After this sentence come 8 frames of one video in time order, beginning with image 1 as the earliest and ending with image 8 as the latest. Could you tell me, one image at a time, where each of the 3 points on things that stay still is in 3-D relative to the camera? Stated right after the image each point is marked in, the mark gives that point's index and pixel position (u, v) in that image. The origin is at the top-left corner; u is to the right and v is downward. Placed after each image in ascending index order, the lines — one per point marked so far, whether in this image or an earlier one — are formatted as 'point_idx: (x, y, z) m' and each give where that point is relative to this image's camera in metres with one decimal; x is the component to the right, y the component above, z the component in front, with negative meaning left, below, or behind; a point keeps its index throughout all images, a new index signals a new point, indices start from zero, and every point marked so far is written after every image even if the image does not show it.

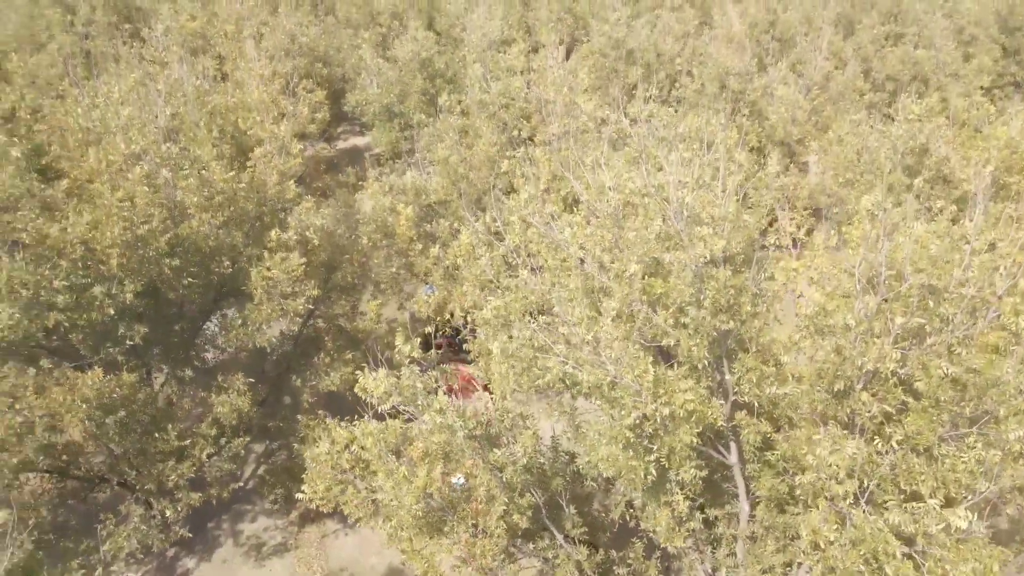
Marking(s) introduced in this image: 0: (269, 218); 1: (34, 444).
0: (-6.7, +2.0, +17.2) m
1: (-9.8, -3.3, +12.6) m
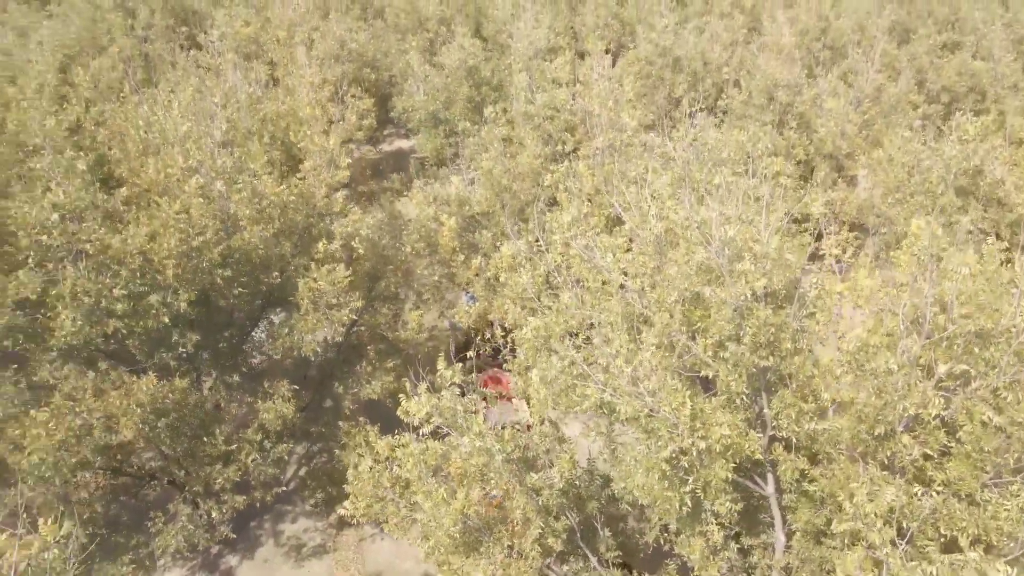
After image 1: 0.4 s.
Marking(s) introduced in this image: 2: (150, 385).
0: (-5.6, +1.7, +17.7) m
1: (-9.1, -3.5, +13.2) m
2: (-7.9, -2.1, +13.4) m
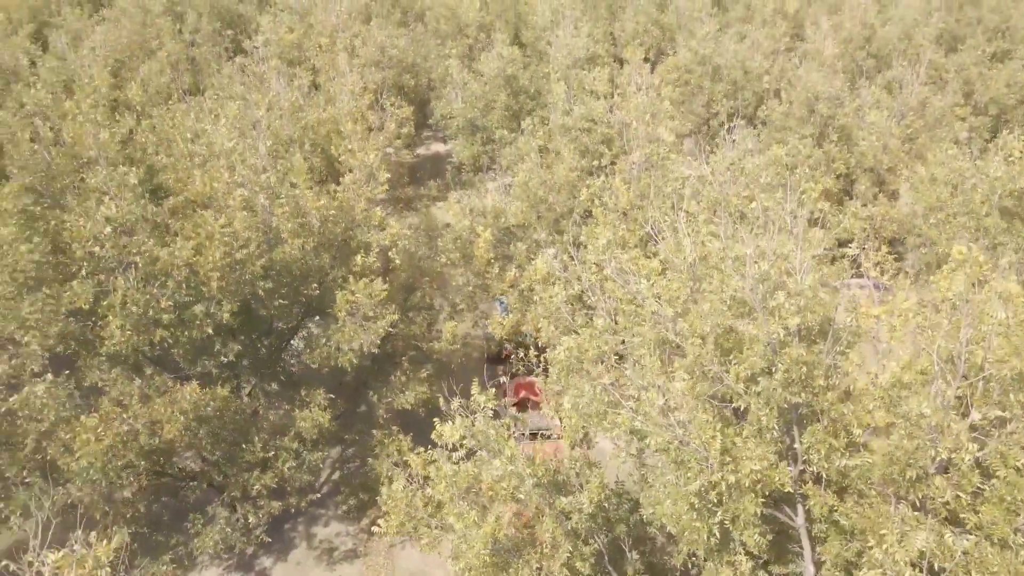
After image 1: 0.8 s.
0: (-4.7, +1.3, +18.1) m
1: (-8.4, -3.7, +13.8) m
2: (-7.3, -2.4, +13.9) m
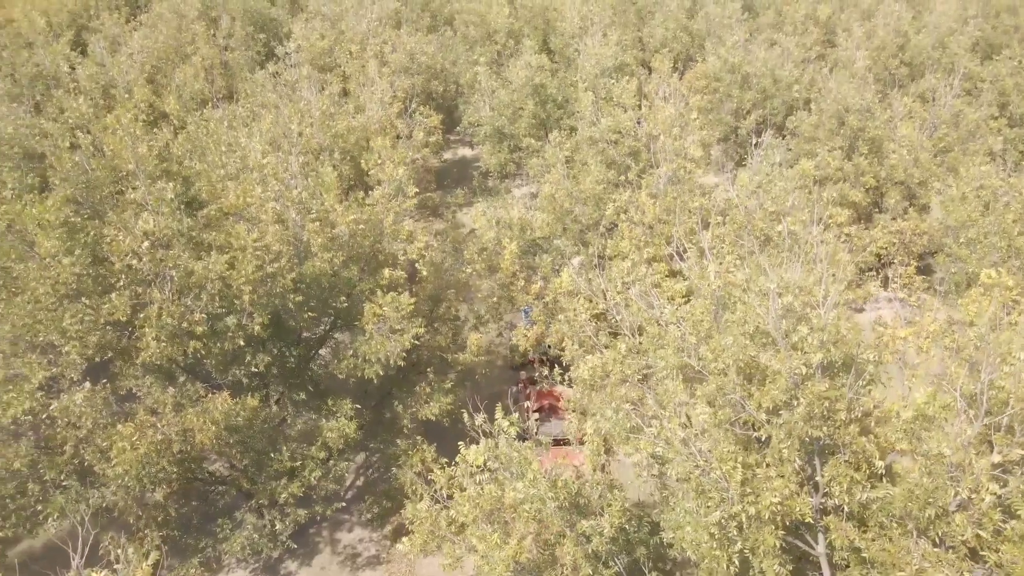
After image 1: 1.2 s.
0: (-3.9, +1.0, +18.5) m
1: (-7.9, -4.0, +14.3) m
2: (-6.8, -2.7, +14.4) m
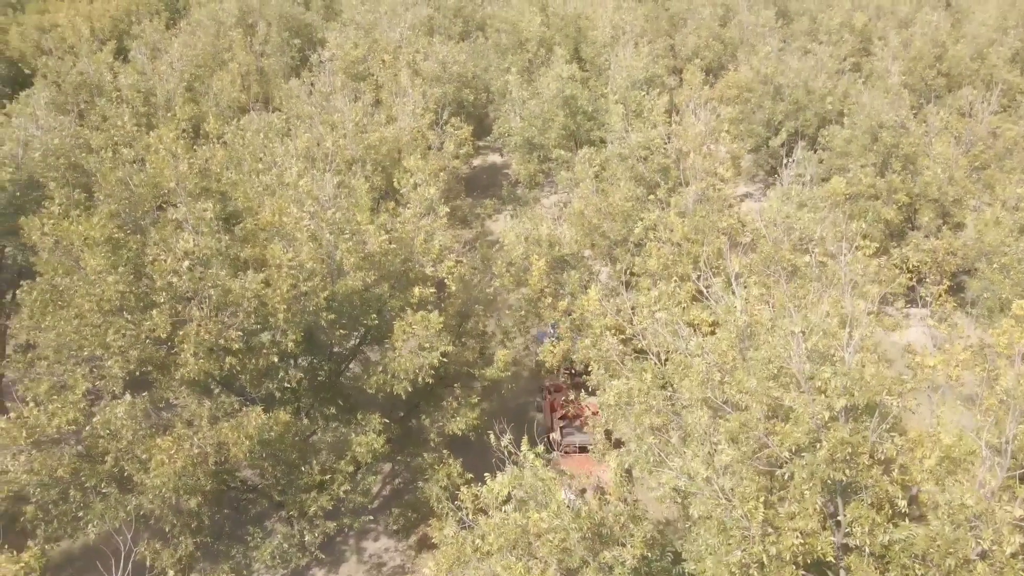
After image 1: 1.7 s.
0: (-3.1, +0.4, +18.9) m
1: (-7.4, -4.4, +14.8) m
2: (-6.2, -3.1, +14.9) m
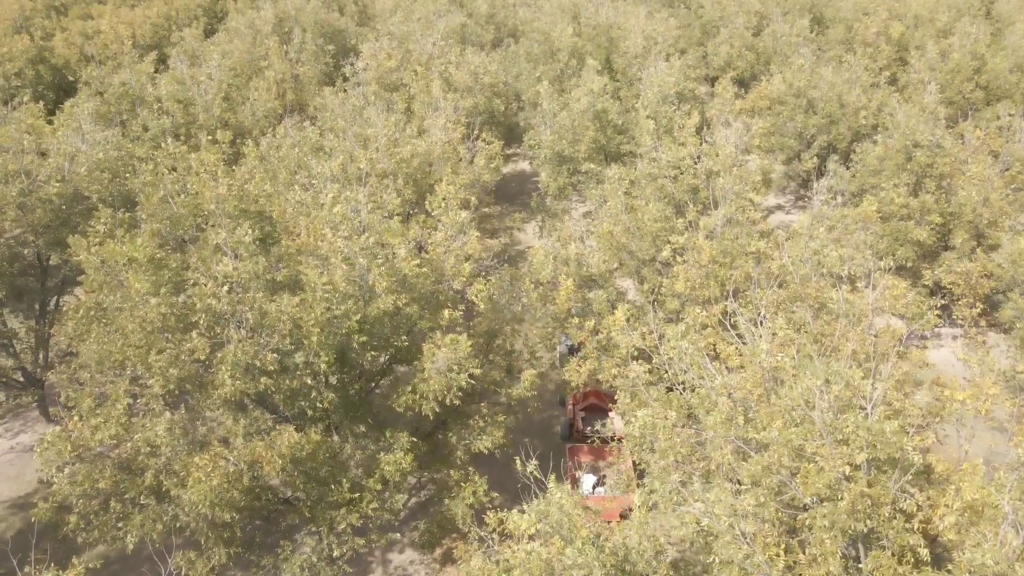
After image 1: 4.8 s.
0: (-2.2, -0.3, +19.4) m
1: (-6.8, -5.0, +15.4) m
2: (-5.5, -3.7, +15.4) m
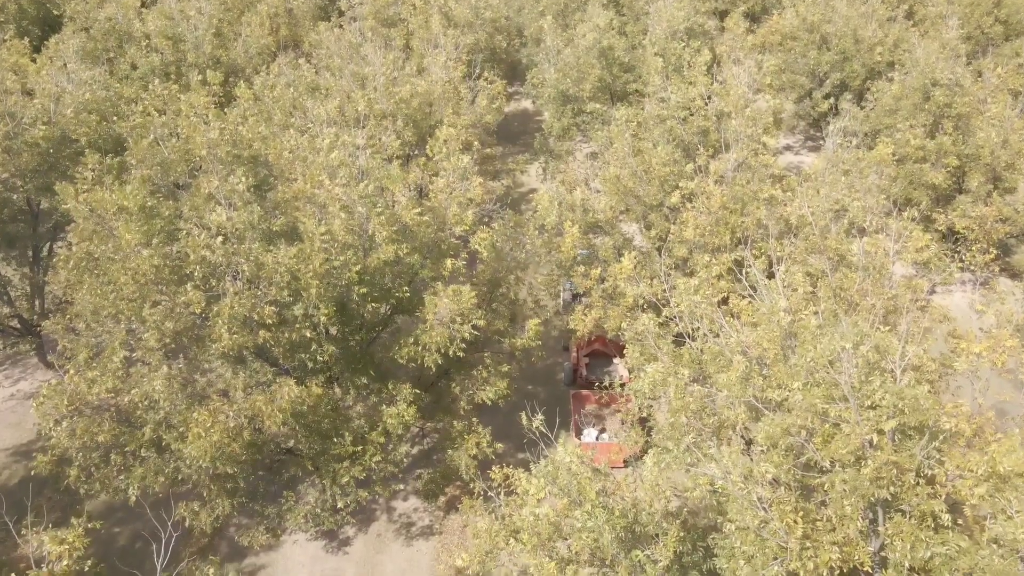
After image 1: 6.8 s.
0: (-2.1, +1.3, +18.7) m
1: (-6.6, -3.8, +15.3) m
2: (-5.4, -2.5, +15.2) m
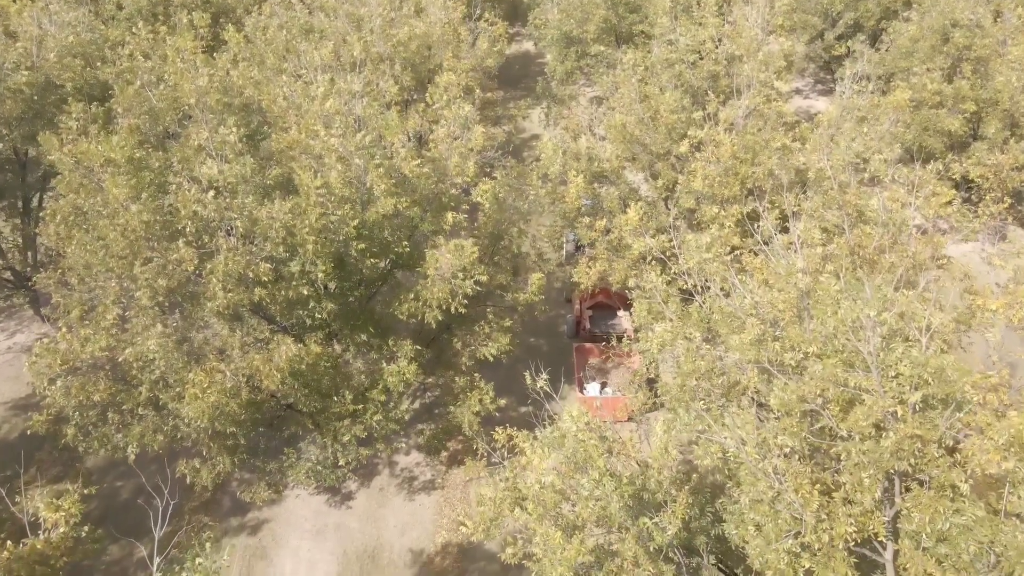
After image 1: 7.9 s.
0: (-2.0, +2.6, +18.1) m
1: (-6.5, -2.7, +15.0) m
2: (-5.3, -1.5, +14.8) m
